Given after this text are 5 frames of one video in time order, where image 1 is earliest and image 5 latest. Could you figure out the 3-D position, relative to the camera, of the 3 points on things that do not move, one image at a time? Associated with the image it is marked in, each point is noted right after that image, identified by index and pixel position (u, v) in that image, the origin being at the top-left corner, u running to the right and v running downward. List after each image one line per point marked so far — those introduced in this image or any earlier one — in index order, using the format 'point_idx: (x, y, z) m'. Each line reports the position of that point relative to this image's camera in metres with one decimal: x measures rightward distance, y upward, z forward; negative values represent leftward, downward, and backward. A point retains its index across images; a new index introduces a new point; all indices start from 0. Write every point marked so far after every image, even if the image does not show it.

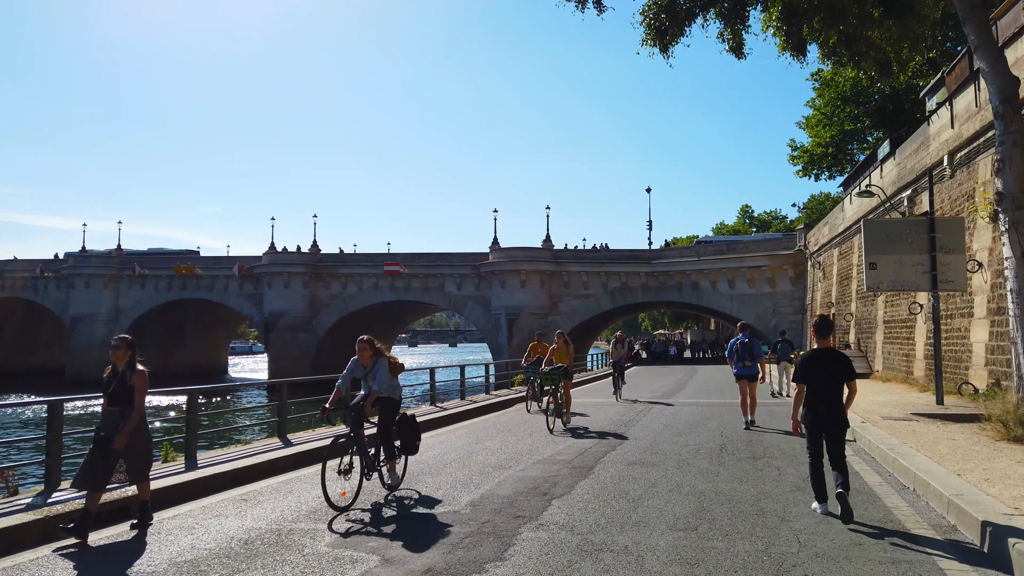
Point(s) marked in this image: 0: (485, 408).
0: (-0.6, -2.4, +16.1) m
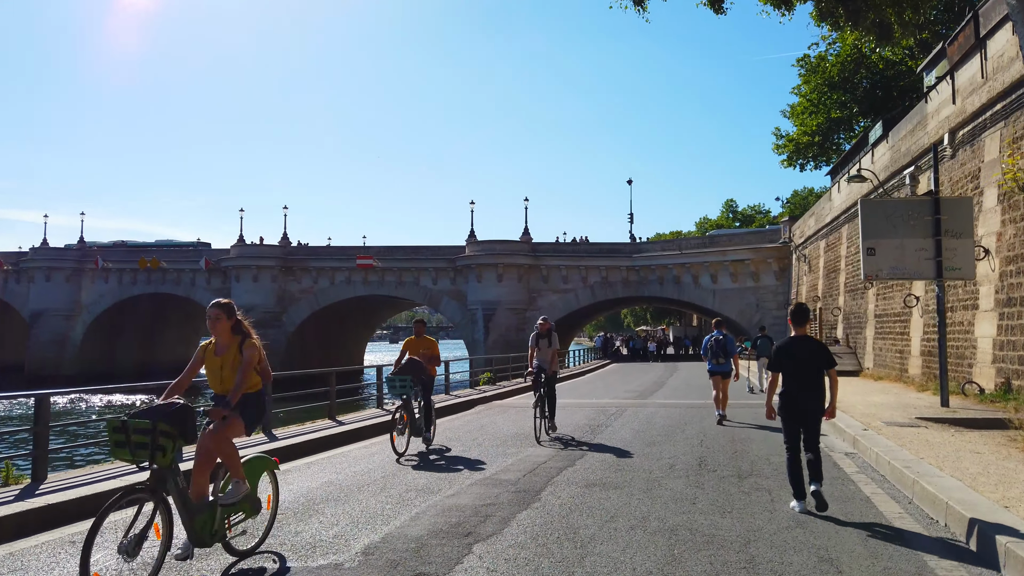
0: (-1.3, -2.2, +14.4) m
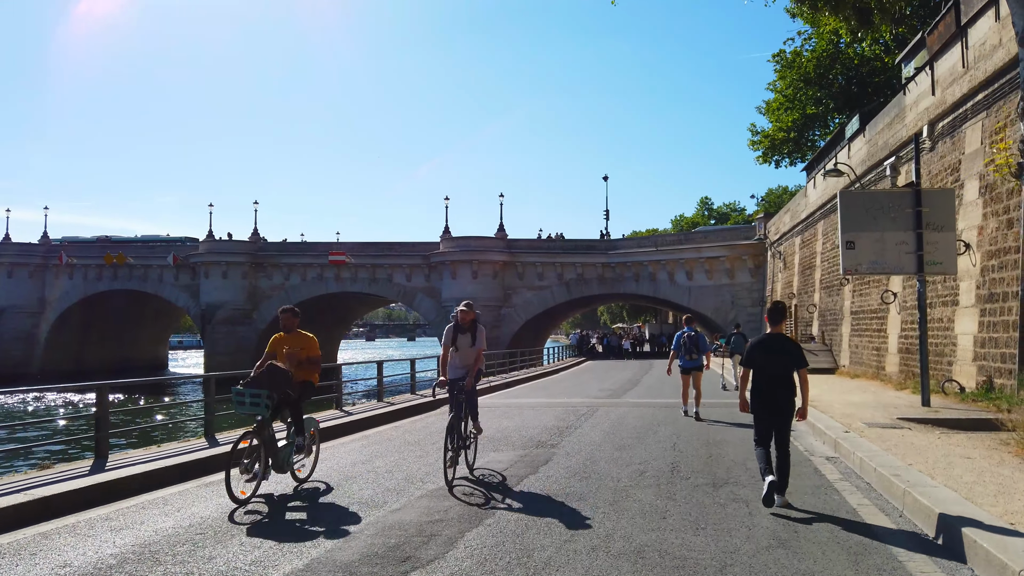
0: (-1.9, -2.1, +13.7) m
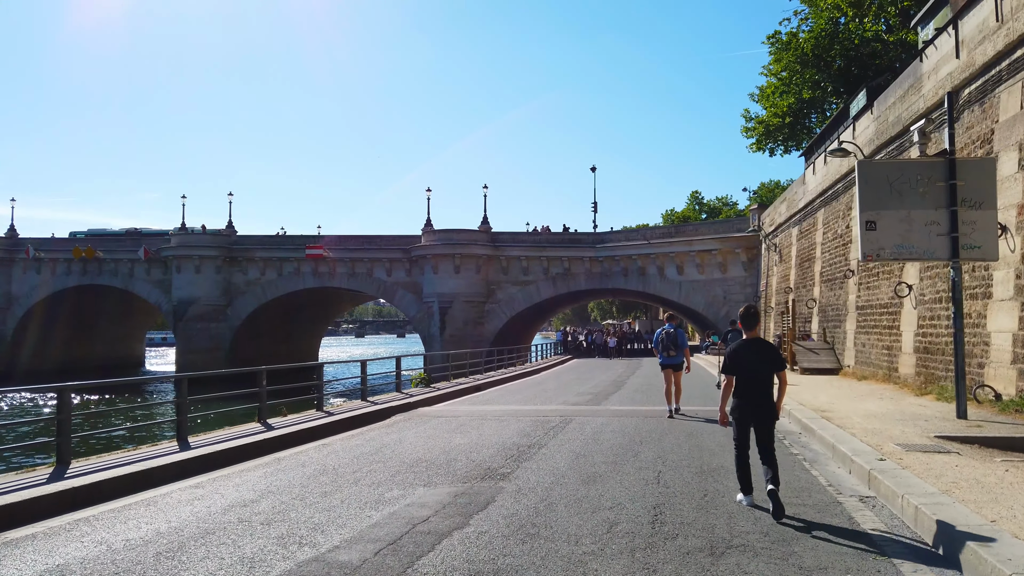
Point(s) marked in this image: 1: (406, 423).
0: (-2.5, -1.9, +11.6) m
1: (-1.6, -2.1, +12.4) m
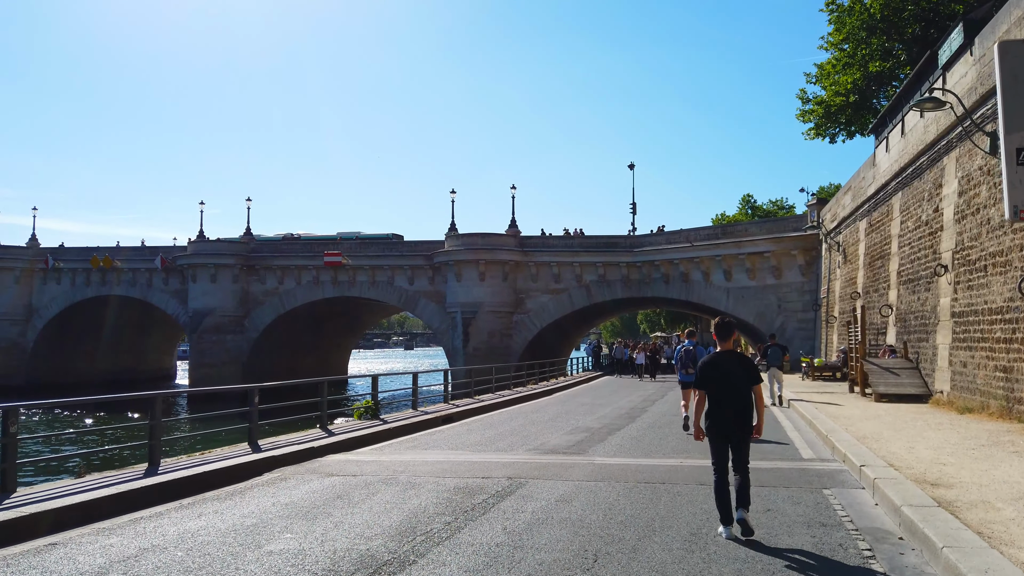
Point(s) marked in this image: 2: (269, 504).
0: (-3.4, -1.8, +7.3) m
1: (-2.4, -2.0, +8.0) m
2: (-2.3, -1.9, +7.4) m
